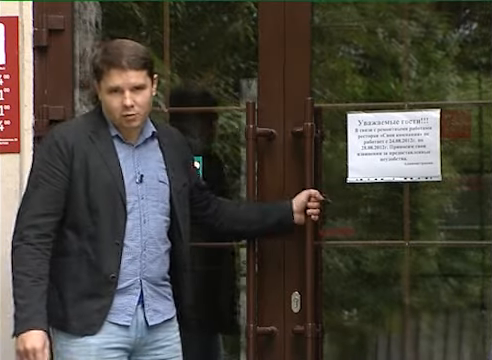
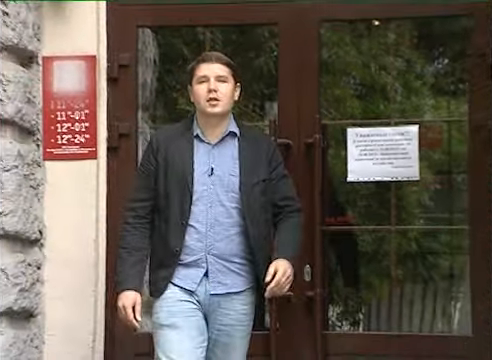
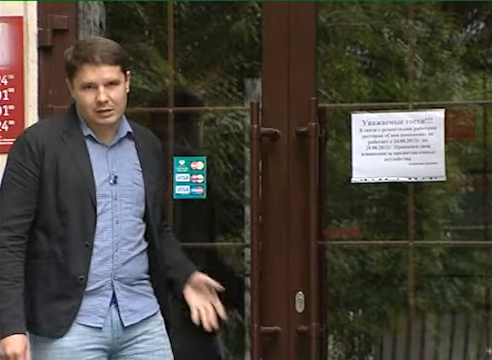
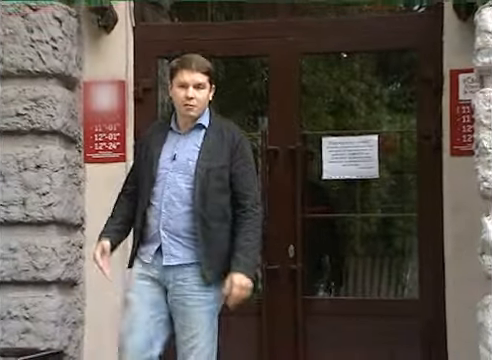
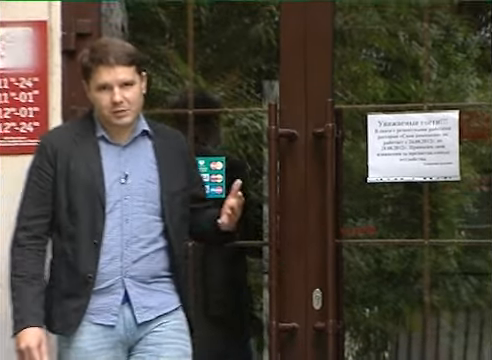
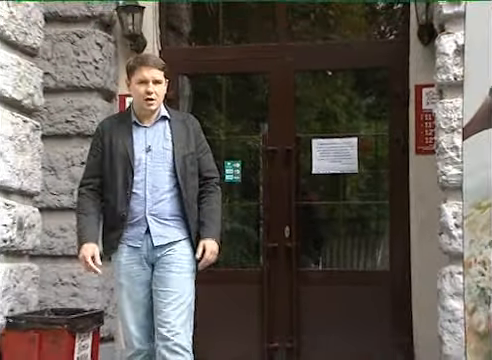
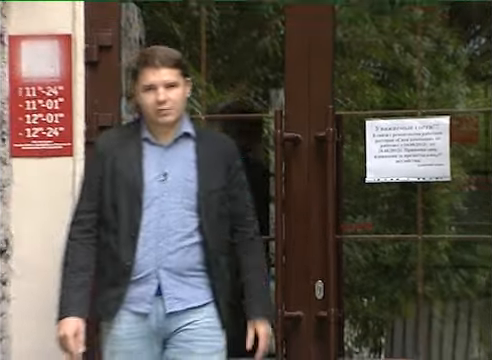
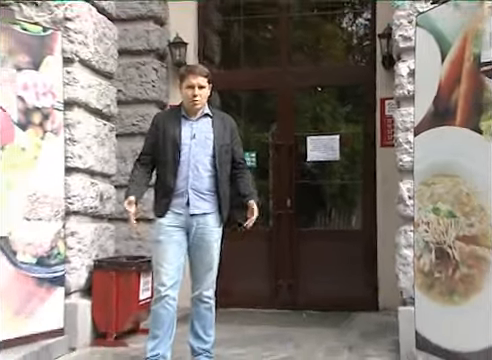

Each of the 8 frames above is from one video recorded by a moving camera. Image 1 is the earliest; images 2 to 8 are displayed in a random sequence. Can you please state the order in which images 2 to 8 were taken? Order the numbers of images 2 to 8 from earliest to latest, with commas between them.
3, 5, 7, 2, 4, 6, 8
